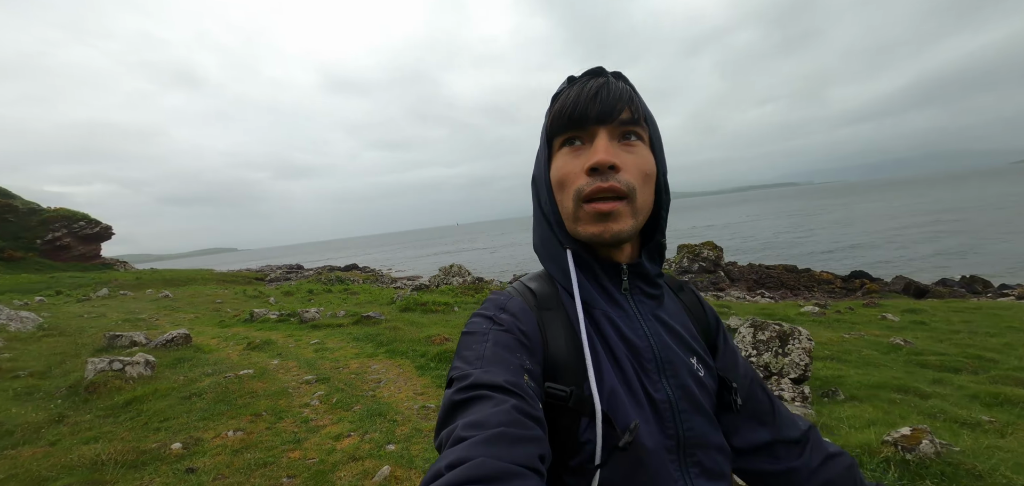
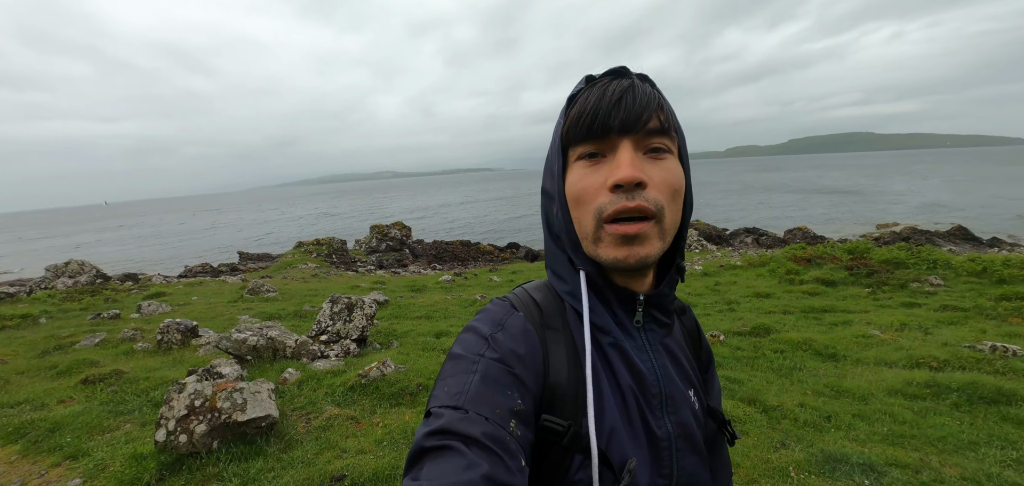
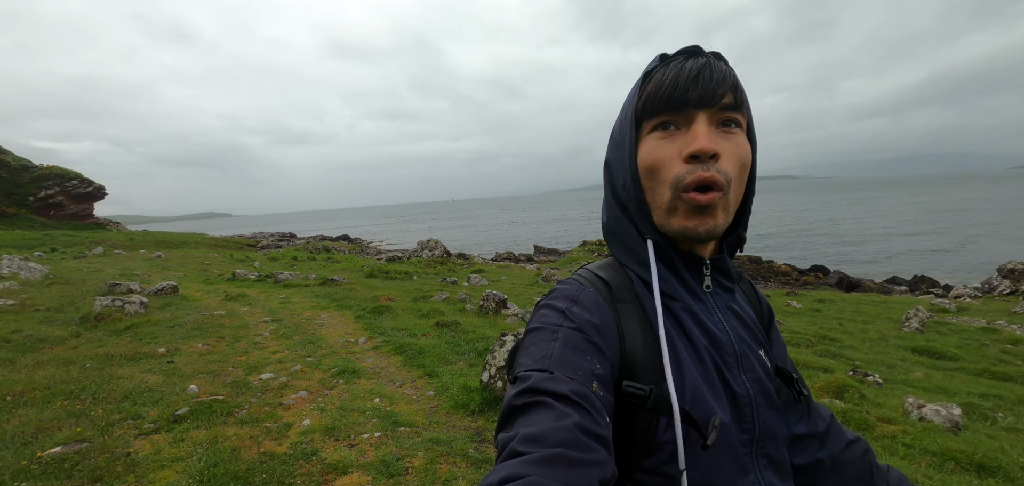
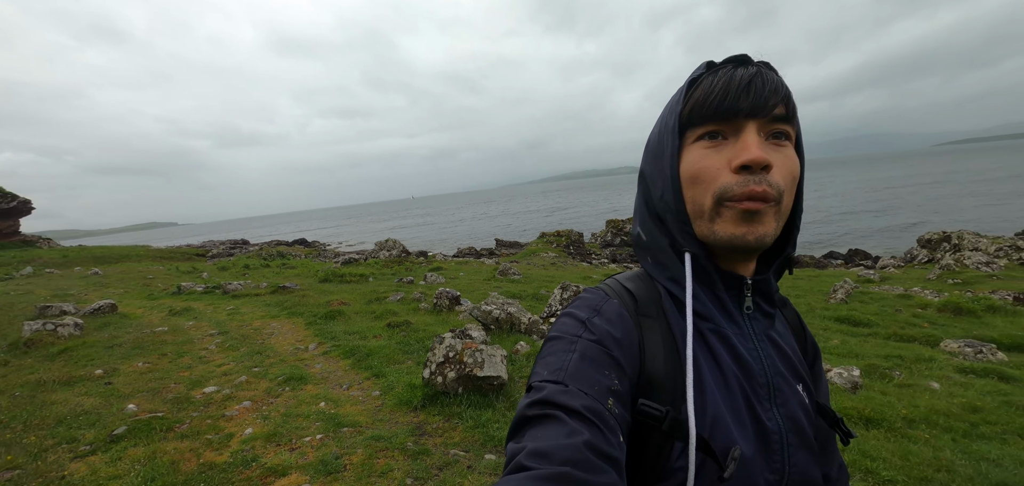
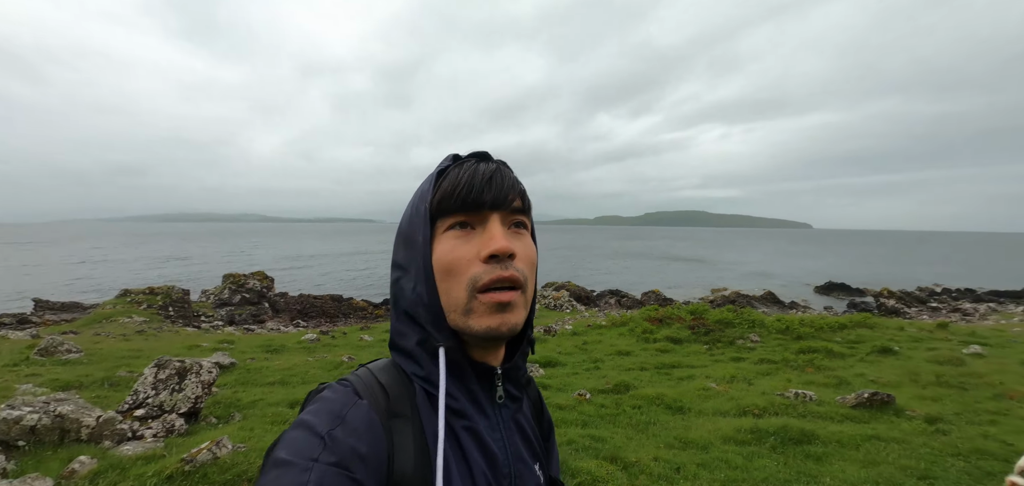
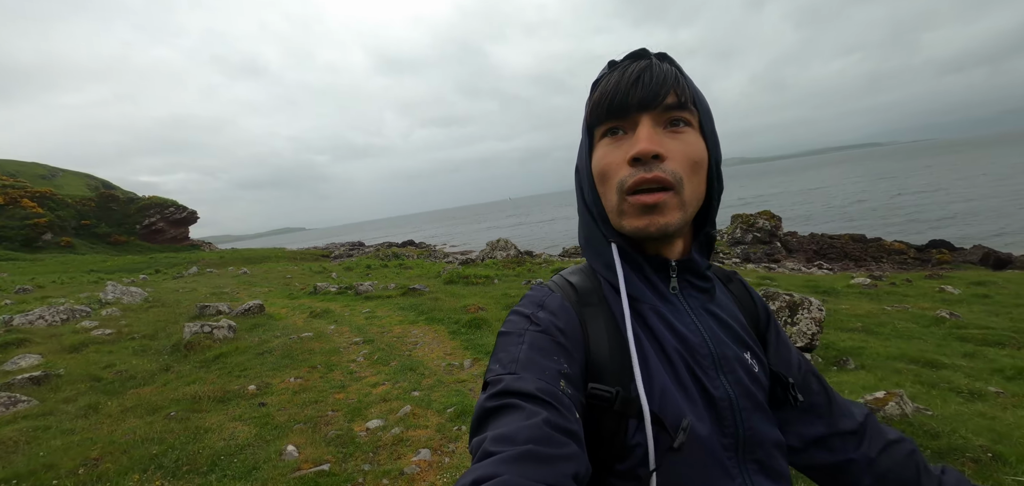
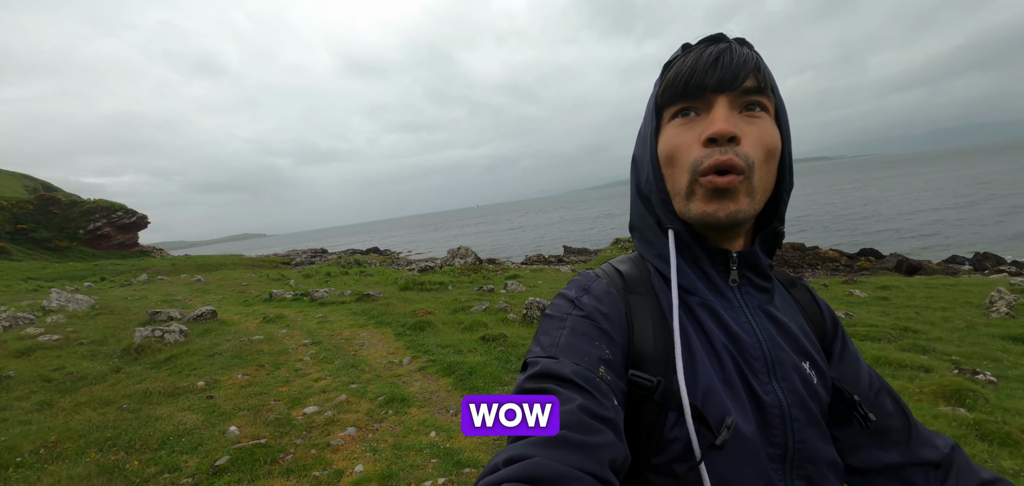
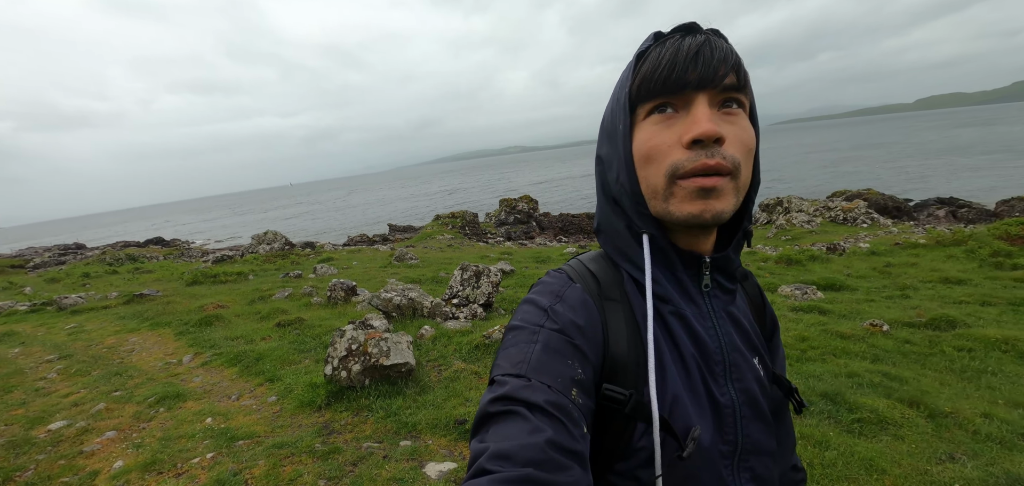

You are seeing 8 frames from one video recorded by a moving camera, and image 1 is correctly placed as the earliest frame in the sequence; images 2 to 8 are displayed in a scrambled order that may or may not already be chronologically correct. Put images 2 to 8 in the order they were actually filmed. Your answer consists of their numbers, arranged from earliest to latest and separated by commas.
6, 7, 3, 4, 8, 2, 5
